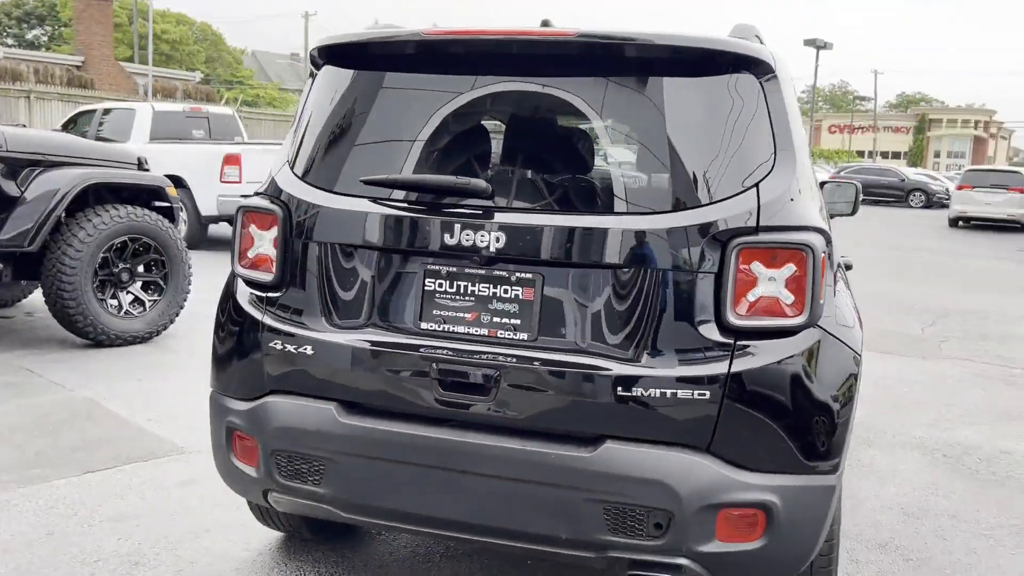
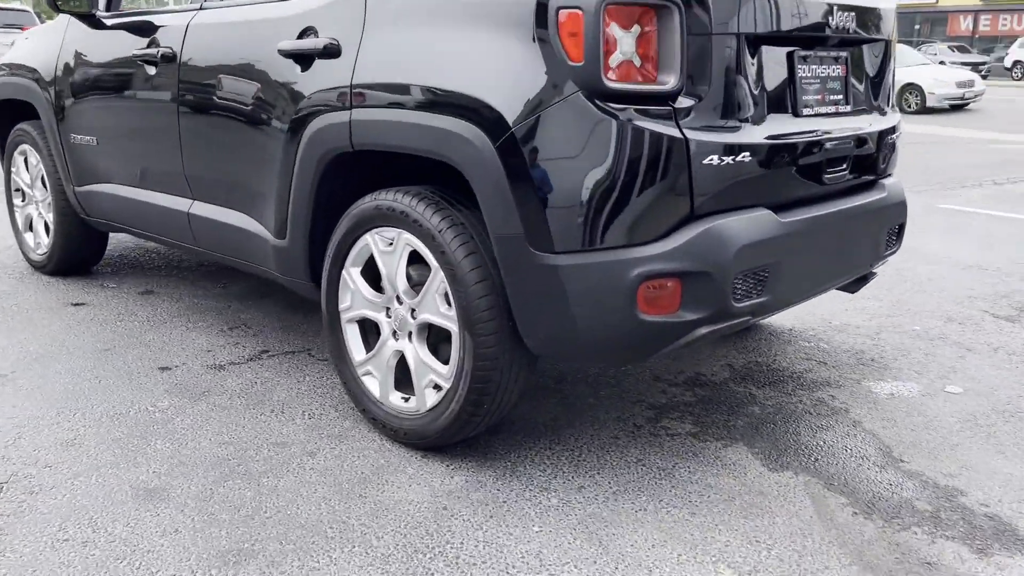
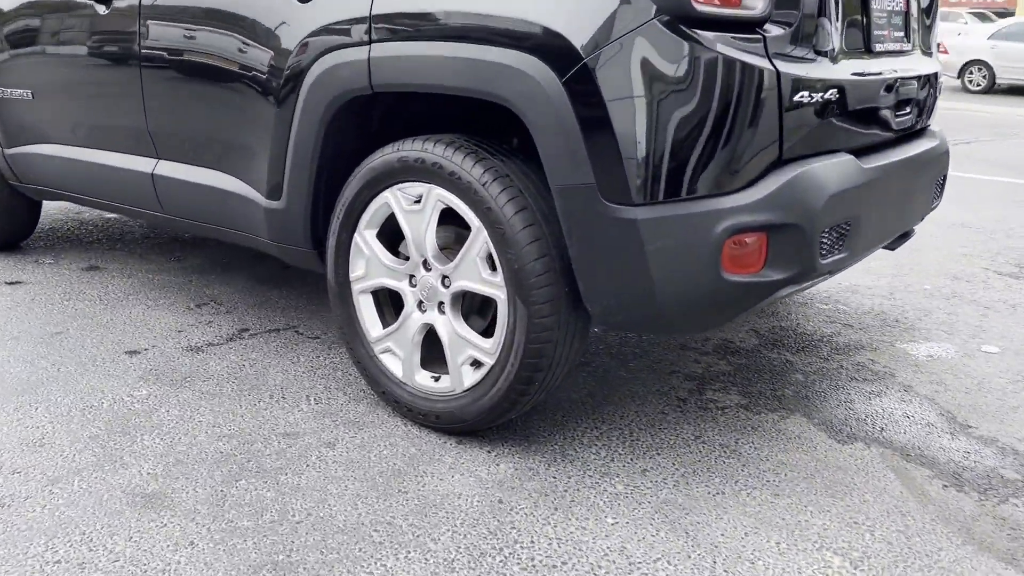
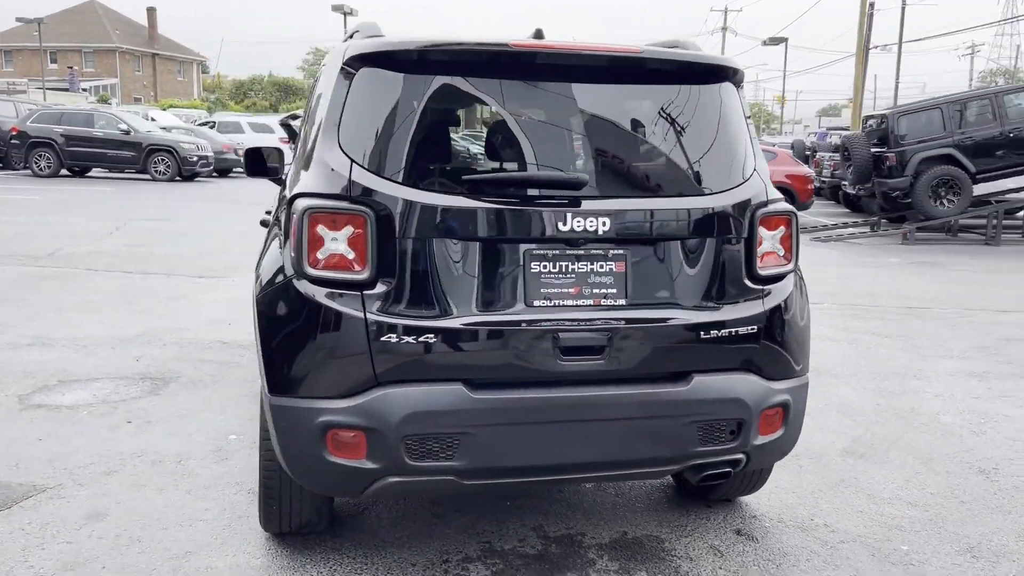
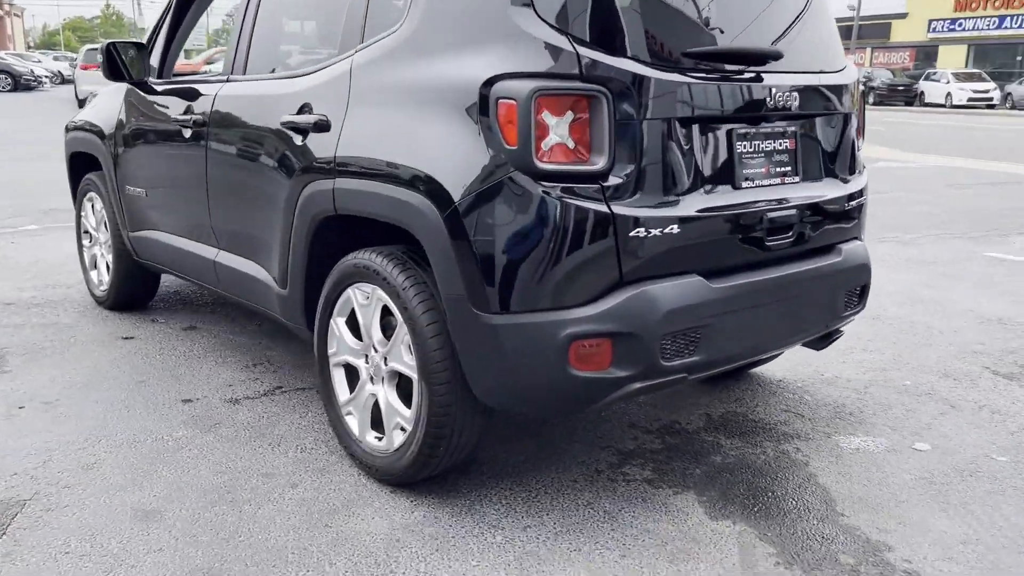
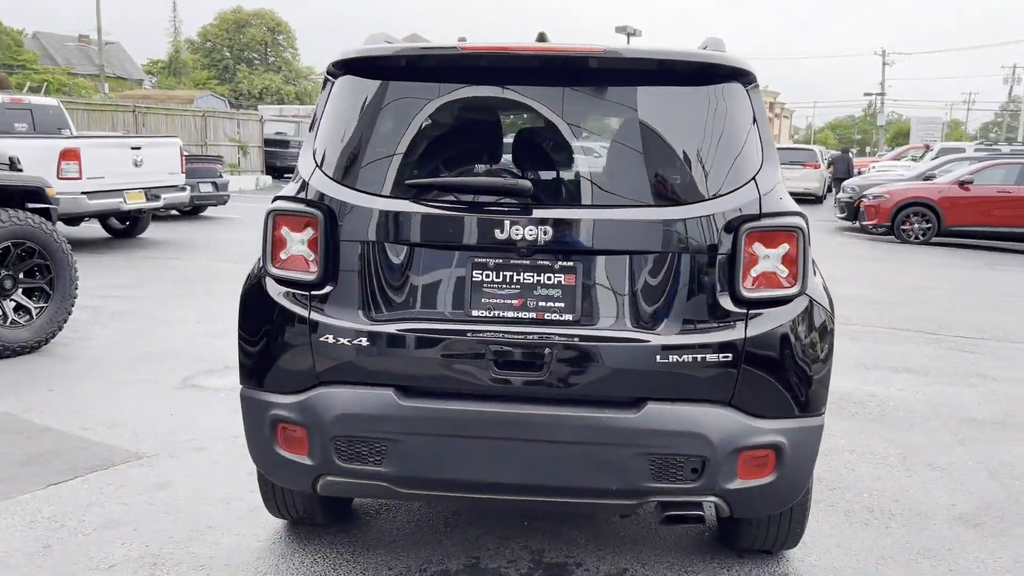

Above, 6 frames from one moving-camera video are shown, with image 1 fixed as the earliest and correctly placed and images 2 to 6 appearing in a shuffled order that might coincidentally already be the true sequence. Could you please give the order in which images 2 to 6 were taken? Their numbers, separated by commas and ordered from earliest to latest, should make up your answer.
6, 4, 5, 2, 3
